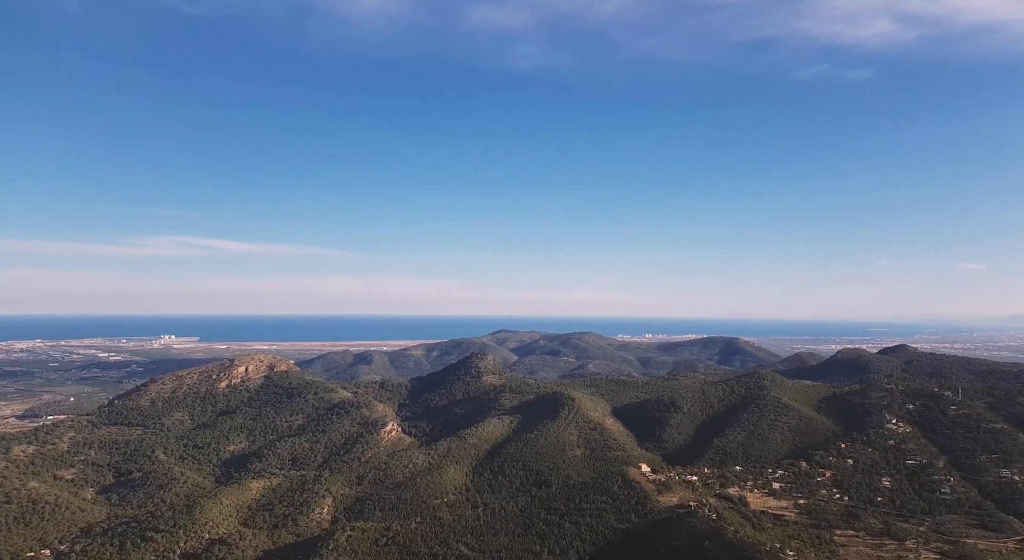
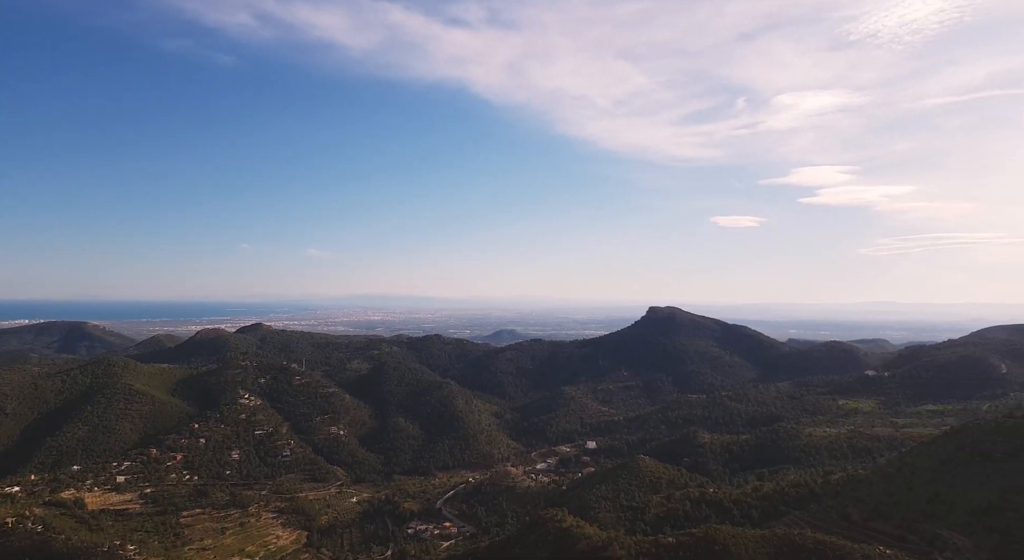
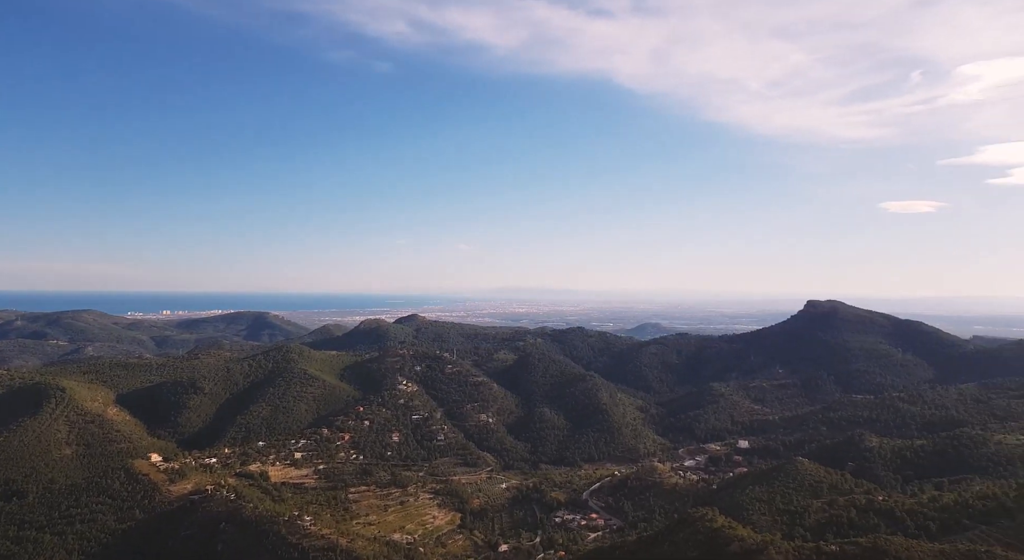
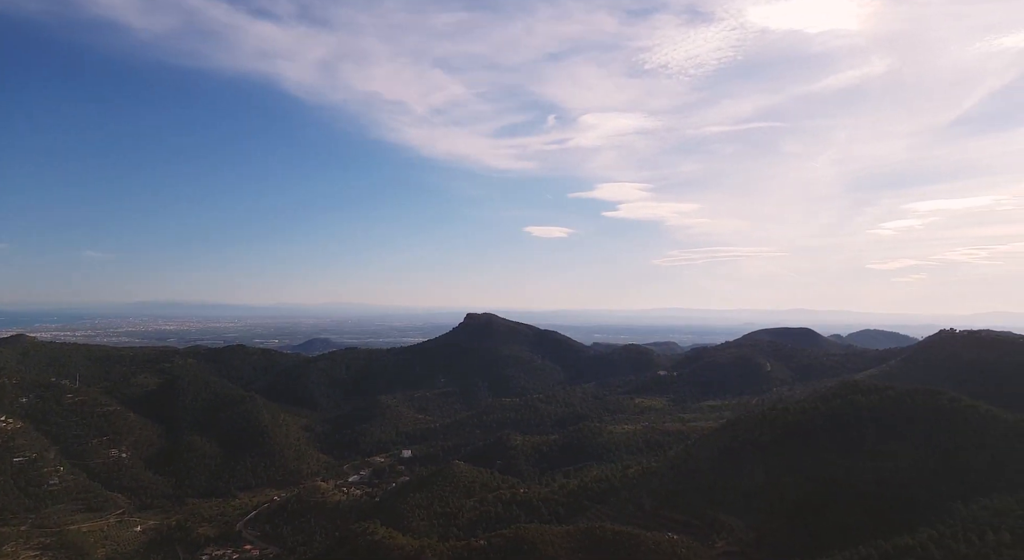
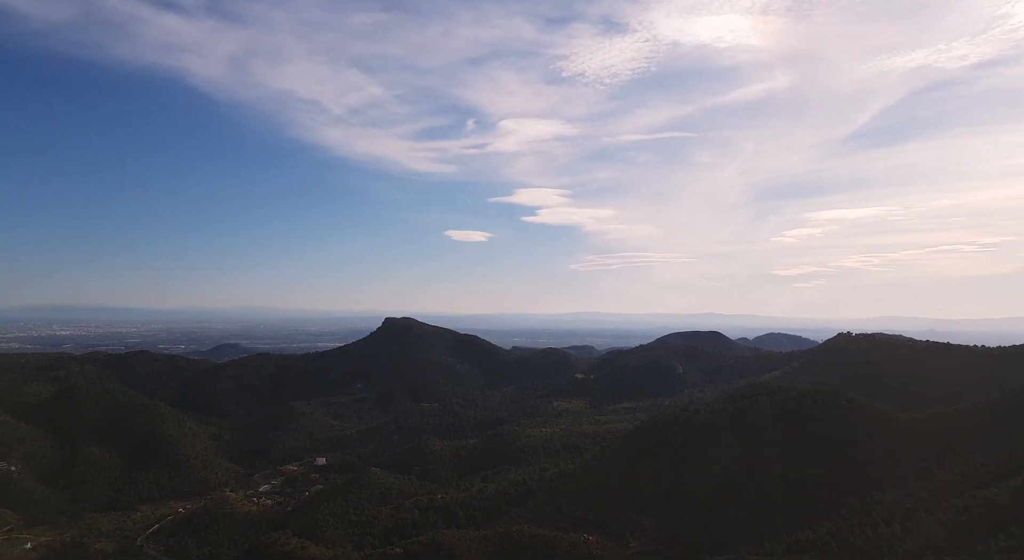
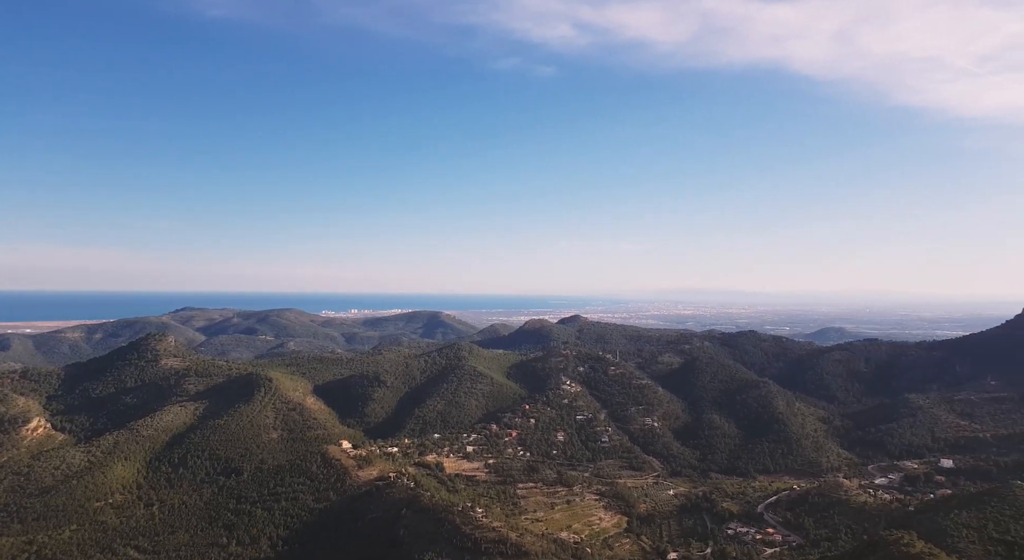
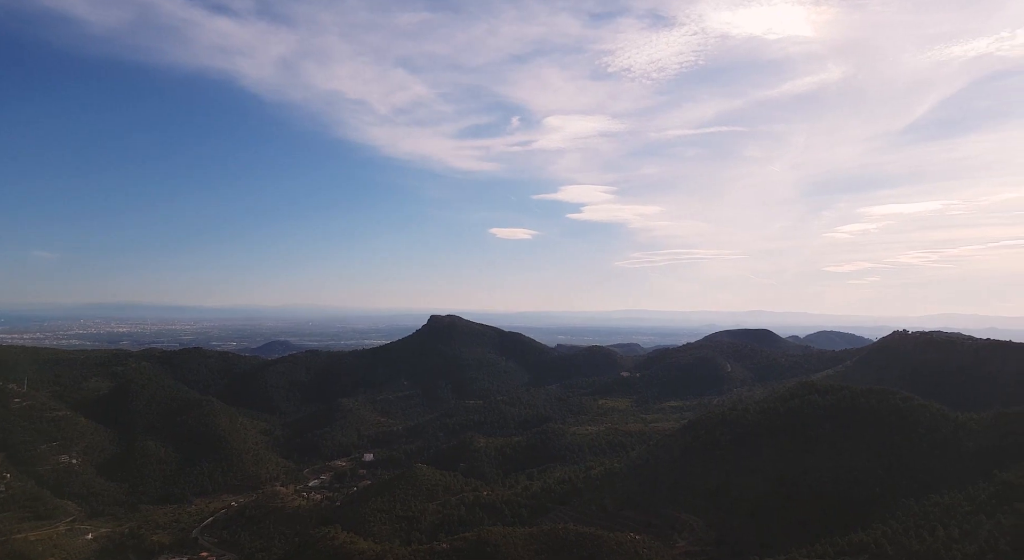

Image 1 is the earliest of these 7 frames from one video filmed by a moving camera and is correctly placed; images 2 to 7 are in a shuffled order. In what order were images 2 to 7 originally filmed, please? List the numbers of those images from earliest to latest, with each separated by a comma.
6, 3, 2, 4, 7, 5
